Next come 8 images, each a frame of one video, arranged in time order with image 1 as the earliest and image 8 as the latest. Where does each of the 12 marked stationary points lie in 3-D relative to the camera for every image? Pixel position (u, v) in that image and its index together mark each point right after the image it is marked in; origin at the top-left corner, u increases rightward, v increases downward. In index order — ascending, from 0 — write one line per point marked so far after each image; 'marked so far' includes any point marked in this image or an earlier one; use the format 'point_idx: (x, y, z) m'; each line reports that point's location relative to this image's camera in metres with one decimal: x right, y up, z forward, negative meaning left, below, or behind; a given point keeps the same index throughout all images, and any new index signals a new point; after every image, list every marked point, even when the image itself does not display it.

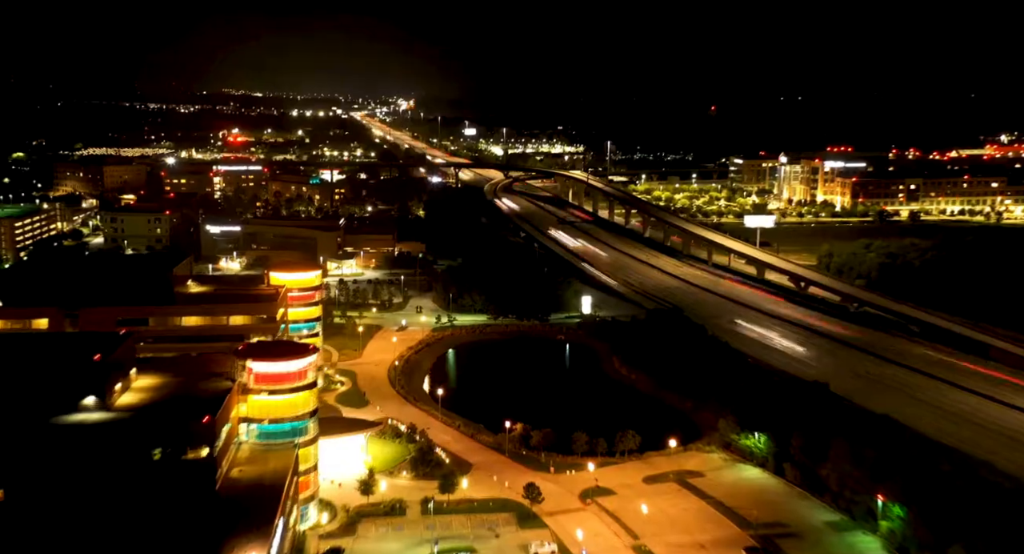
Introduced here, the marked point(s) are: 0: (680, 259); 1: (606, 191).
0: (+2.8, +0.3, +13.3) m
1: (+2.2, +2.1, +18.9) m
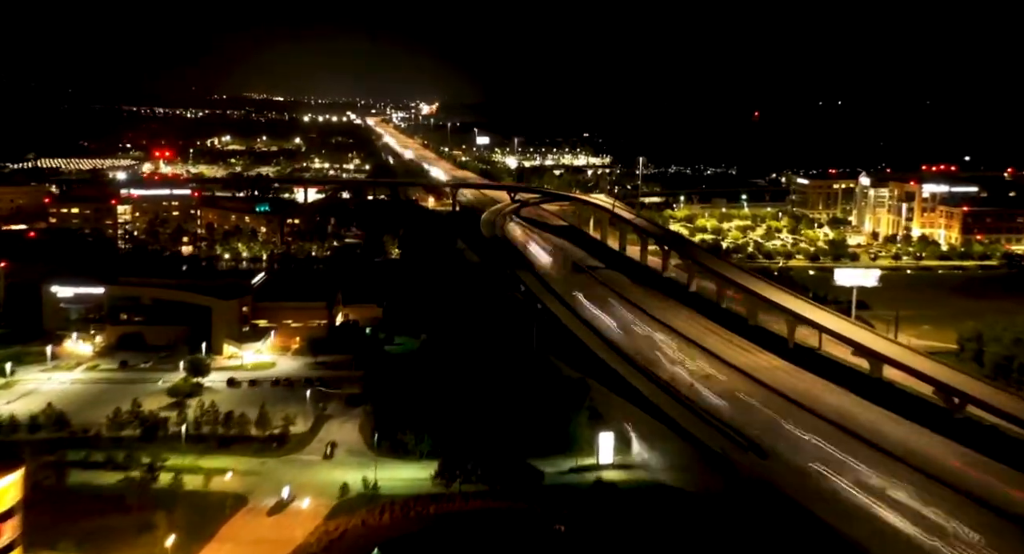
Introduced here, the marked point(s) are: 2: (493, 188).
0: (+2.7, -0.7, +9.2) m
1: (+2.3, +1.1, +14.7) m
2: (-0.5, +2.2, +19.4) m
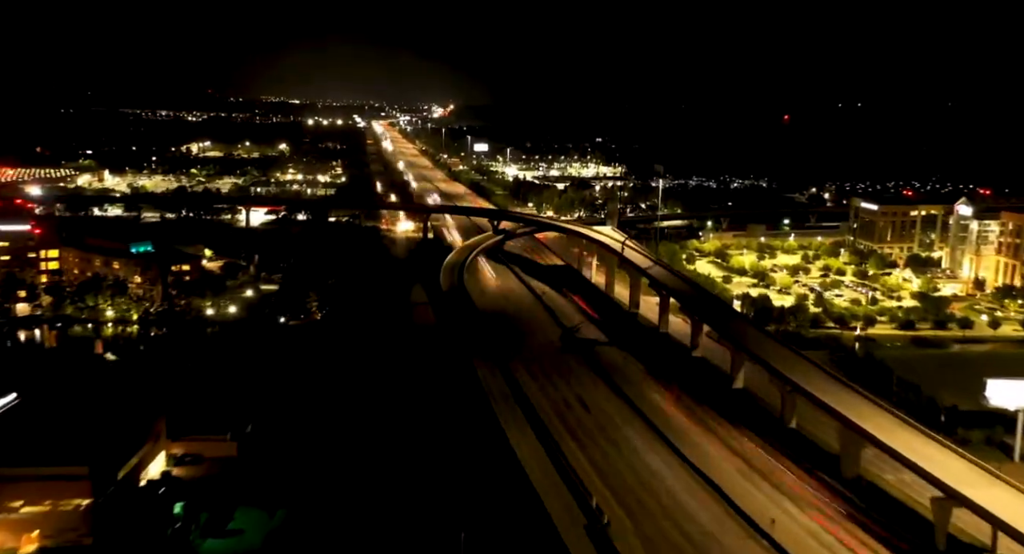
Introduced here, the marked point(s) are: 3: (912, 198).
0: (+2.2, -1.6, +5.2) m
1: (+1.9, +0.2, +10.7) m
2: (-0.8, +1.3, +15.4) m
3: (+7.5, +1.5, +14.9) m
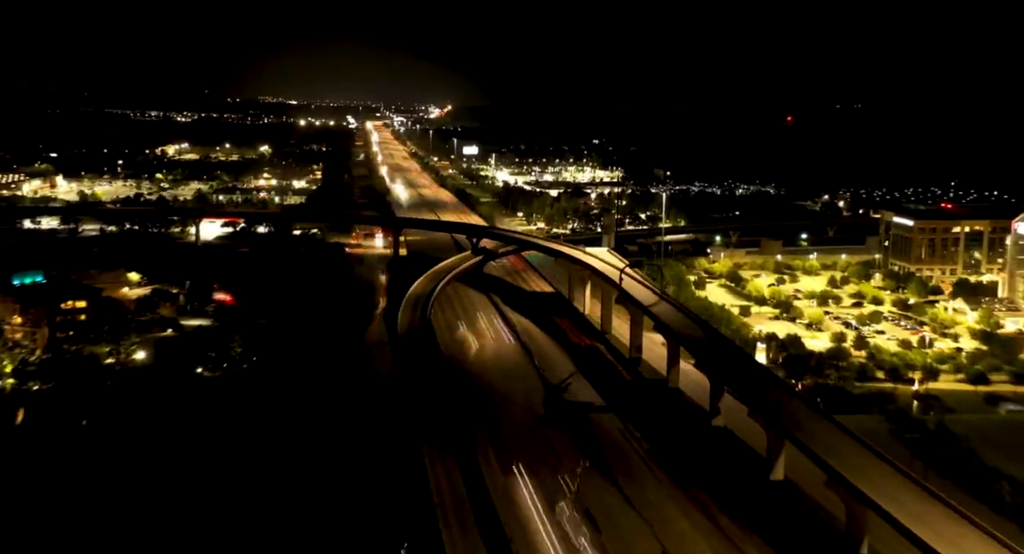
0: (+1.9, -2.0, +3.2) m
1: (+1.6, -0.2, +8.8) m
2: (-1.1, +0.9, +13.4) m
3: (+7.2, +1.1, +12.9) m
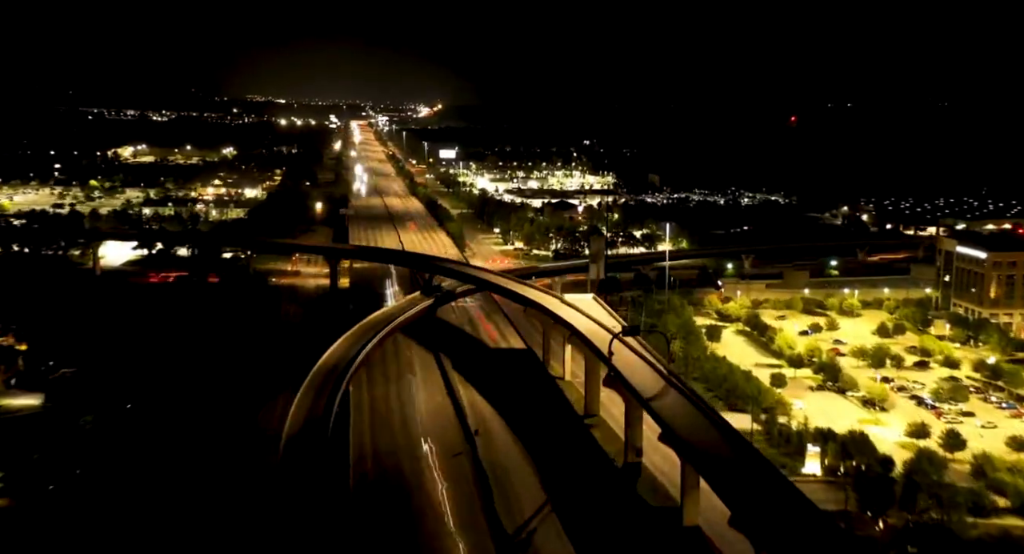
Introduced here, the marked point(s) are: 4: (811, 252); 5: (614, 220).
0: (+1.6, -2.5, +0.5) m
1: (+1.2, -0.8, +6.1) m
2: (-1.6, +0.3, +10.7) m
3: (+6.7, +0.5, +10.3) m
4: (+5.4, +0.4, +14.2) m
5: (+2.2, +1.3, +17.4) m
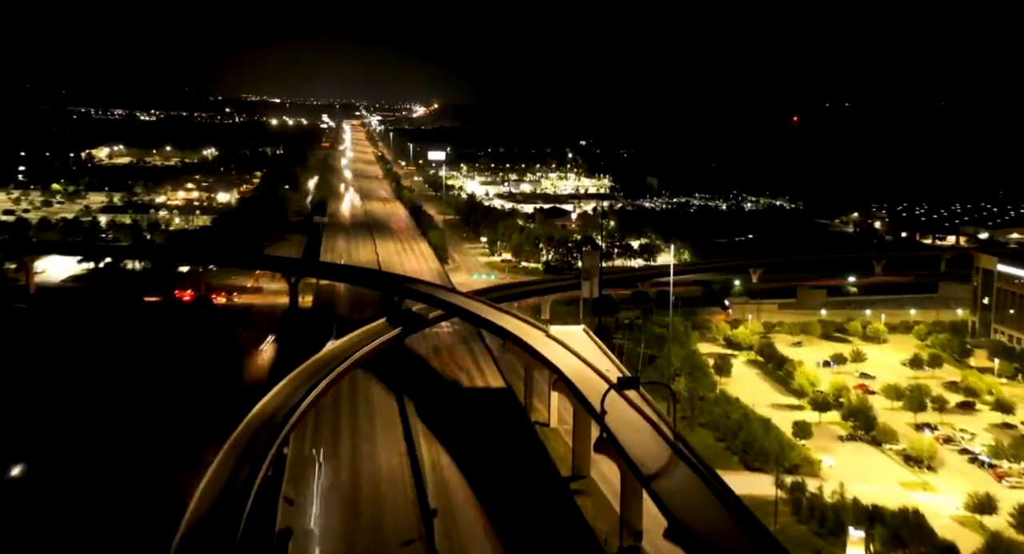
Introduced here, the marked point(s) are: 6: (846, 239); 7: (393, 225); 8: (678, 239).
0: (+1.4, -2.8, -0.8) m
1: (+1.0, -1.0, +4.8) m
2: (-1.8, 0.0, +9.4) m
3: (+6.5, +0.3, +9.1) m
4: (+5.1, +0.1, +13.0) m
5: (+2.0, +1.0, +16.1) m
6: (+6.9, +0.8, +16.2) m
7: (-2.6, +1.1, +17.6) m
8: (+3.3, +0.8, +15.6) m
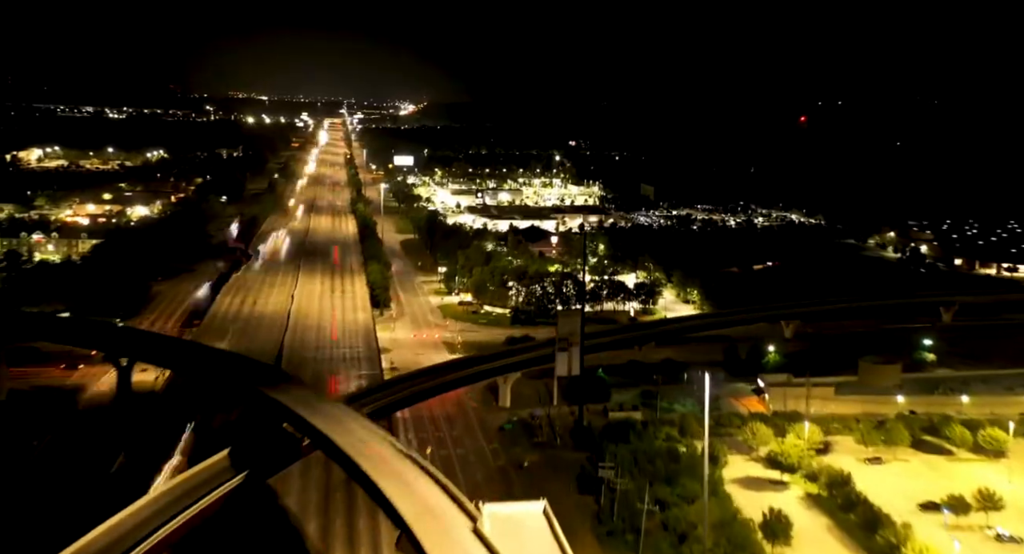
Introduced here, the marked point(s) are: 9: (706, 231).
0: (+1.0, -3.5, -4.0) m
1: (+0.5, -1.7, +1.6) m
2: (-2.3, -0.6, +6.2) m
3: (+6.0, -0.4, +5.9) m
4: (+4.6, -0.5, +9.8) m
5: (+1.4, +0.4, +12.9) m
6: (+6.3, +0.1, +13.1) m
7: (-3.2, +0.5, +14.3) m
8: (+2.7, +0.1, +12.4) m
9: (+4.3, +1.0, +17.3) m
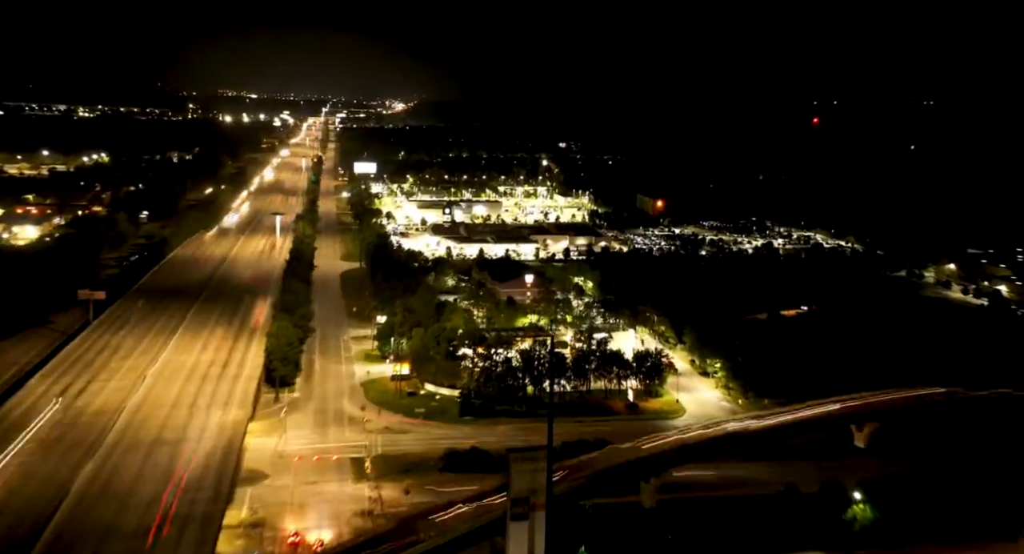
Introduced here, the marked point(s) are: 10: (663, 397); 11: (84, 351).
0: (+0.6, -4.2, -7.1) m
1: (+0.1, -2.4, -1.5) m
2: (-2.7, -1.3, +3.0) m
3: (+5.5, -1.1, +2.8) m
4: (+4.1, -1.2, +6.7) m
5: (+0.9, -0.3, +9.8) m
6: (+5.8, -0.6, +10.0) m
7: (-3.7, -0.2, +11.1) m
8: (+2.2, -0.6, +9.3) m
9: (+3.7, +0.3, +14.2) m
10: (+1.6, -1.0, +7.7) m
11: (-4.3, -0.7, +8.1) m
